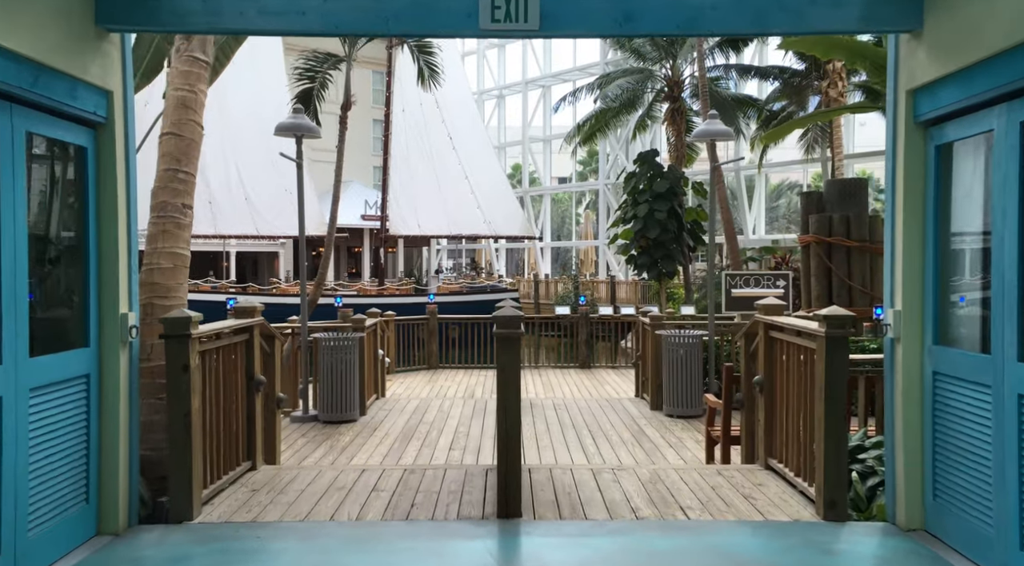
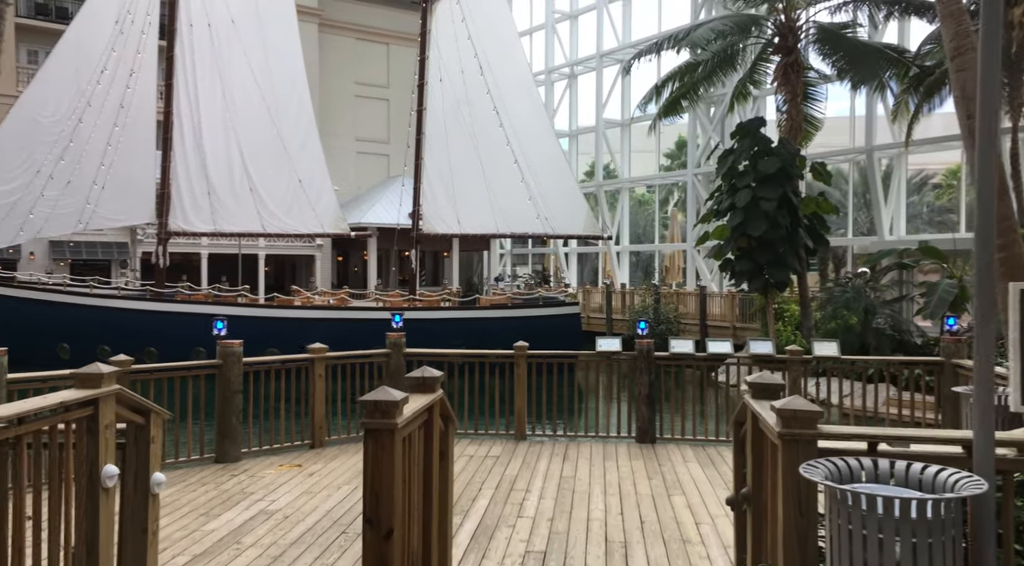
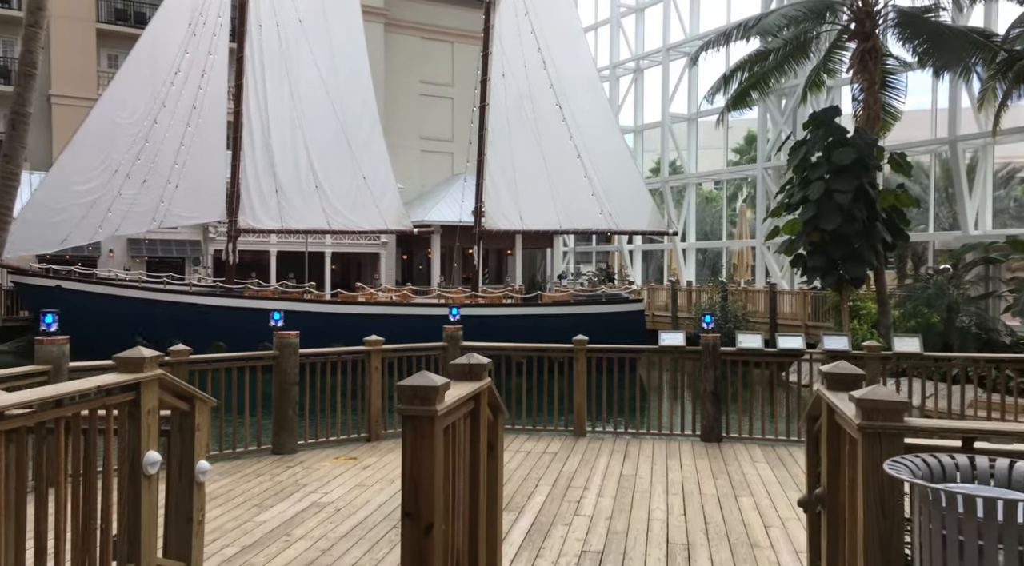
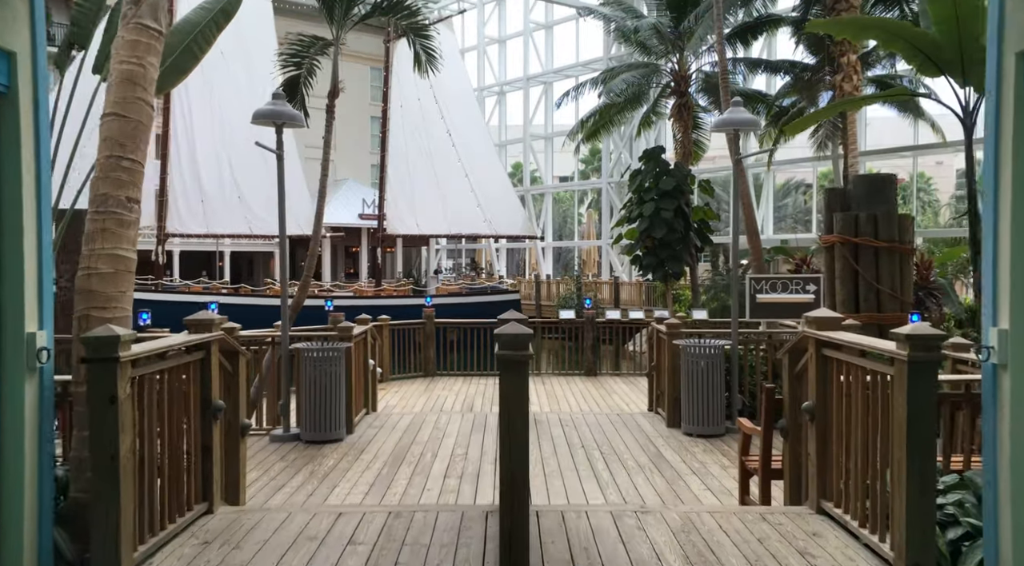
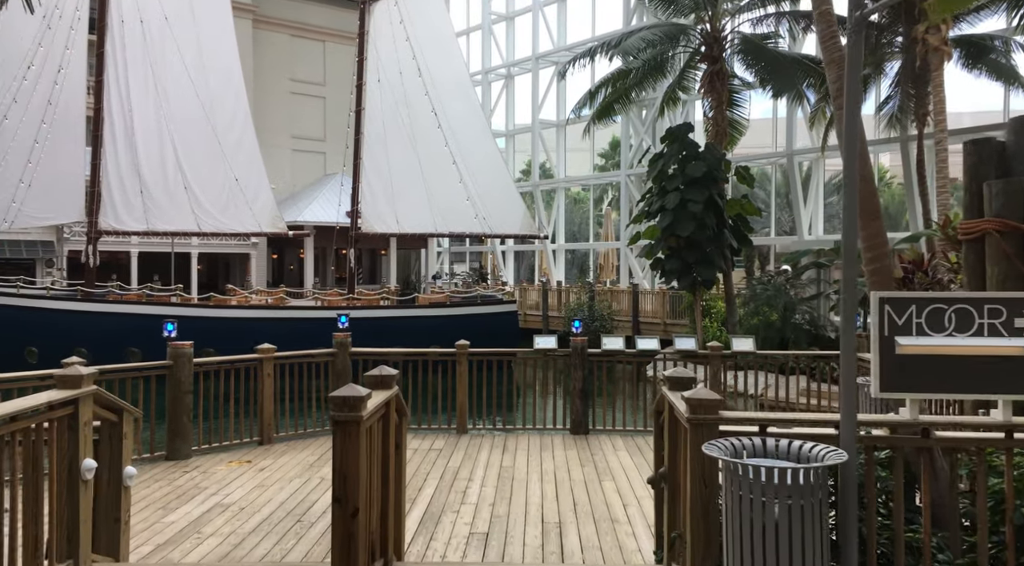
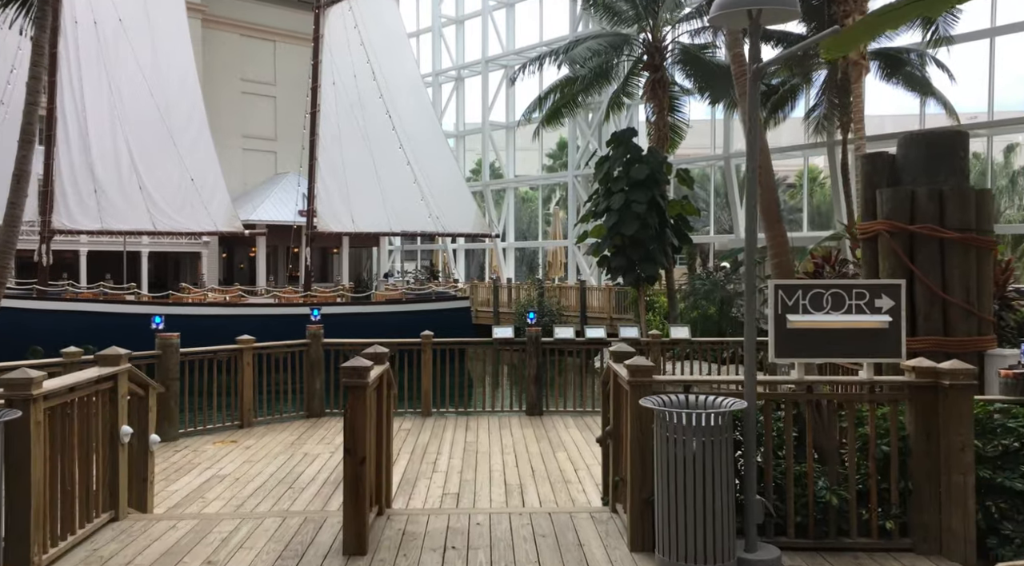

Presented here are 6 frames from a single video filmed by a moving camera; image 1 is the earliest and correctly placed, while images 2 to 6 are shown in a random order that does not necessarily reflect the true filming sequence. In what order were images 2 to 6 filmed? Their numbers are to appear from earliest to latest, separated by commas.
4, 6, 5, 2, 3
